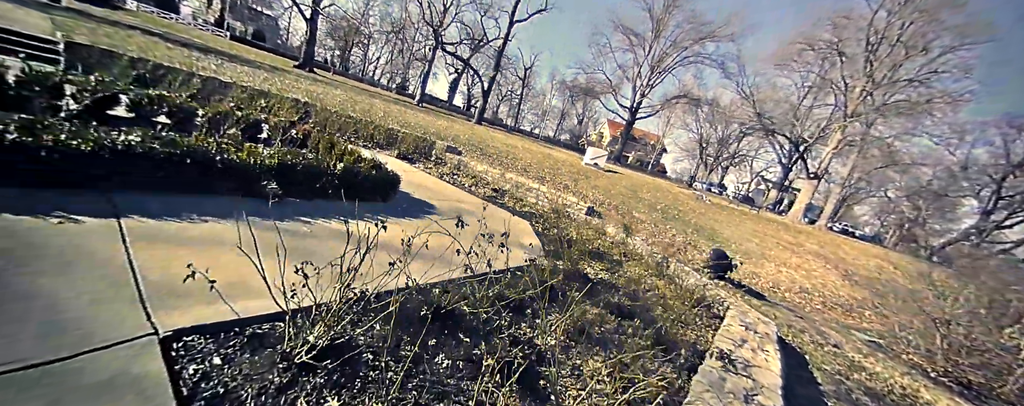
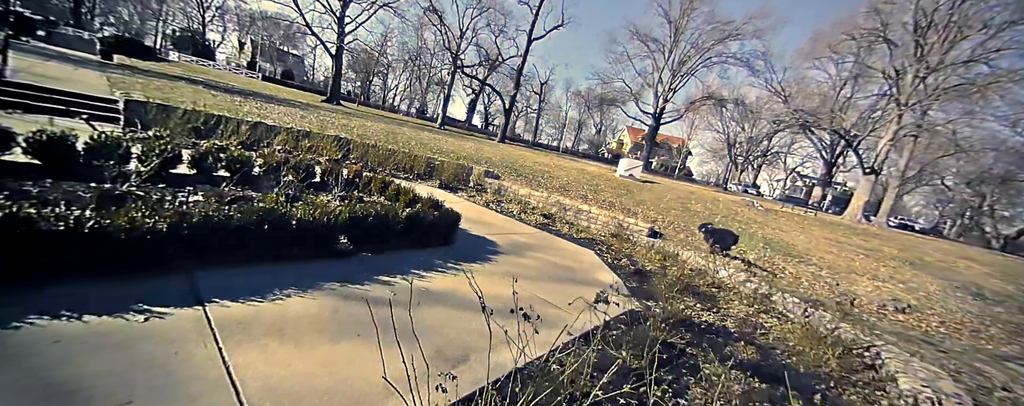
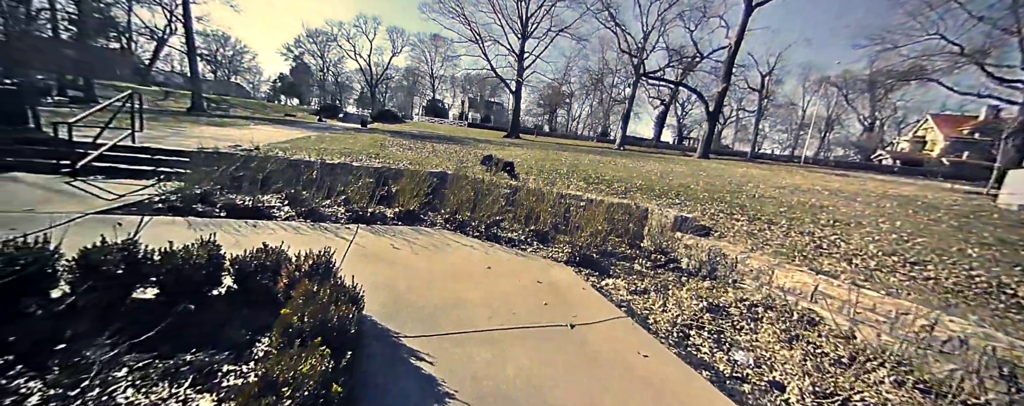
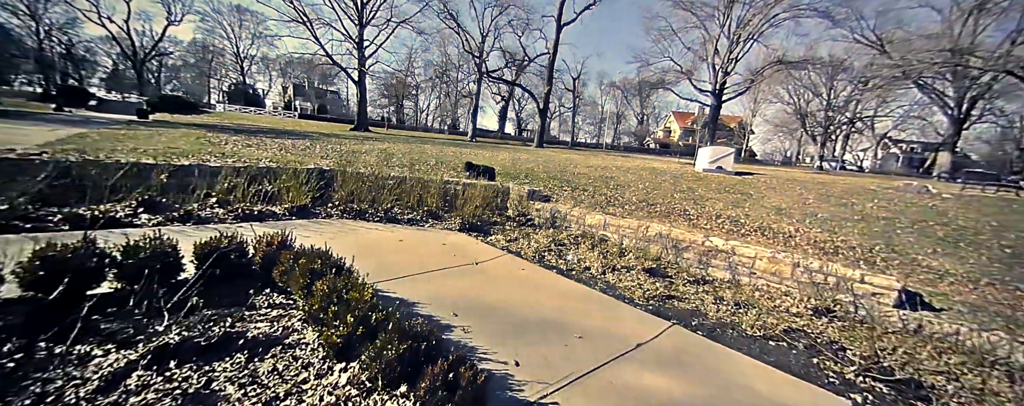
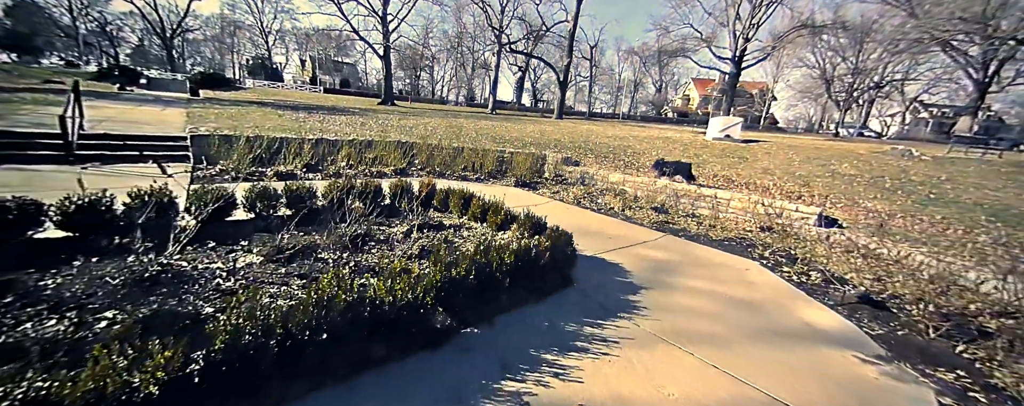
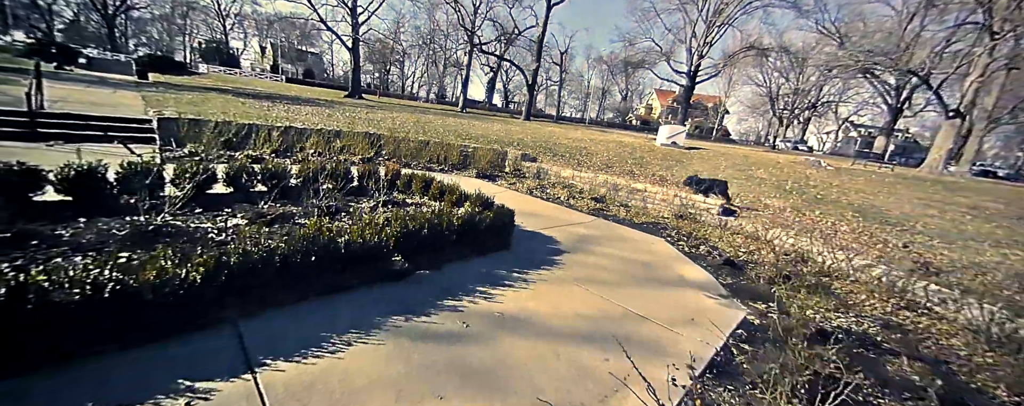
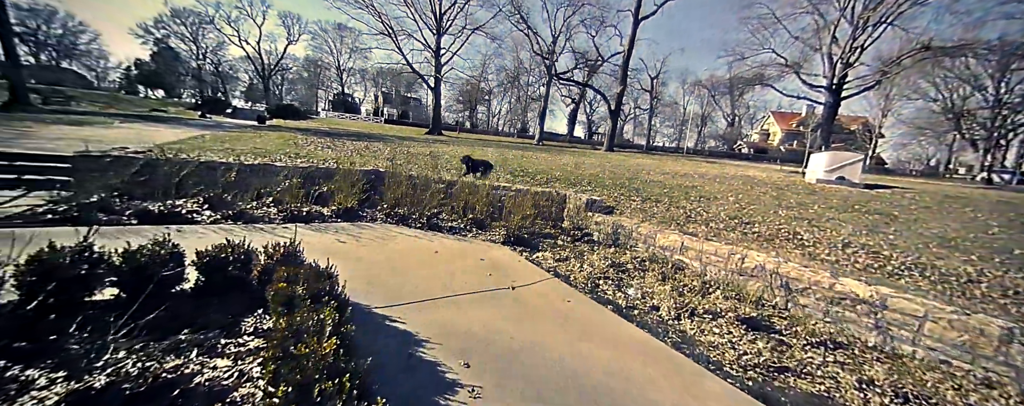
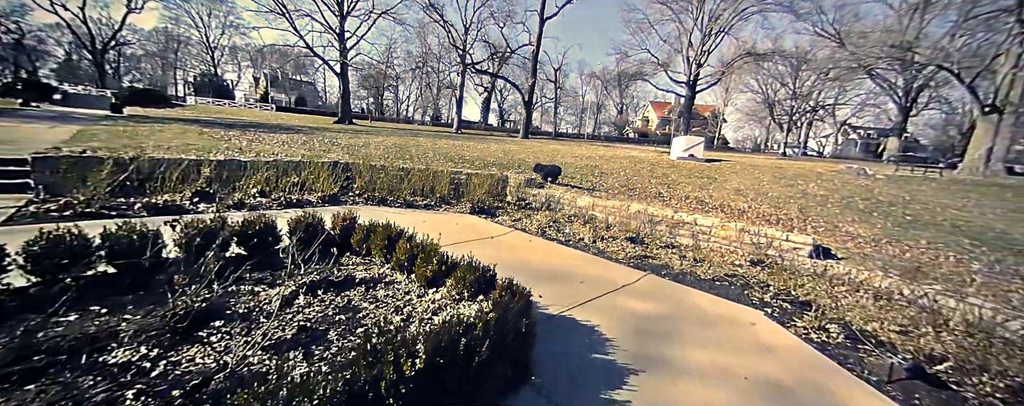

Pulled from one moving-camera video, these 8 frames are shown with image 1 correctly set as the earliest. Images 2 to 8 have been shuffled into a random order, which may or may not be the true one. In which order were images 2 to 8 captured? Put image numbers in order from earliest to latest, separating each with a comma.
2, 6, 5, 8, 4, 7, 3
